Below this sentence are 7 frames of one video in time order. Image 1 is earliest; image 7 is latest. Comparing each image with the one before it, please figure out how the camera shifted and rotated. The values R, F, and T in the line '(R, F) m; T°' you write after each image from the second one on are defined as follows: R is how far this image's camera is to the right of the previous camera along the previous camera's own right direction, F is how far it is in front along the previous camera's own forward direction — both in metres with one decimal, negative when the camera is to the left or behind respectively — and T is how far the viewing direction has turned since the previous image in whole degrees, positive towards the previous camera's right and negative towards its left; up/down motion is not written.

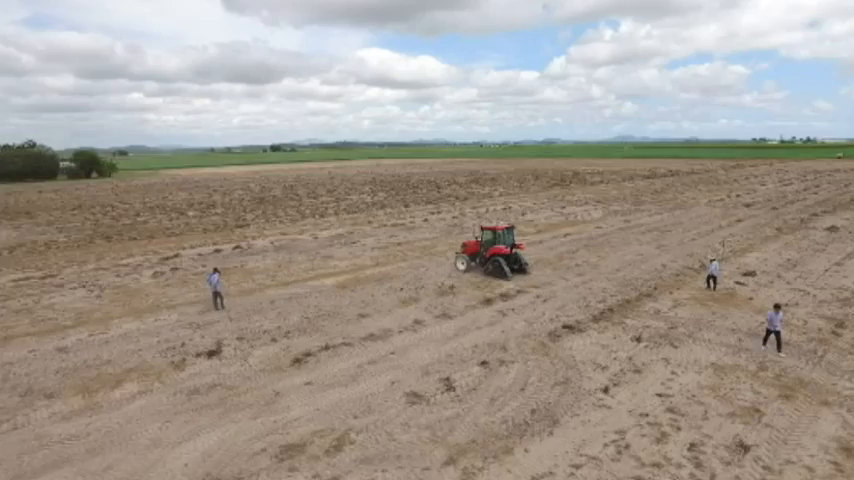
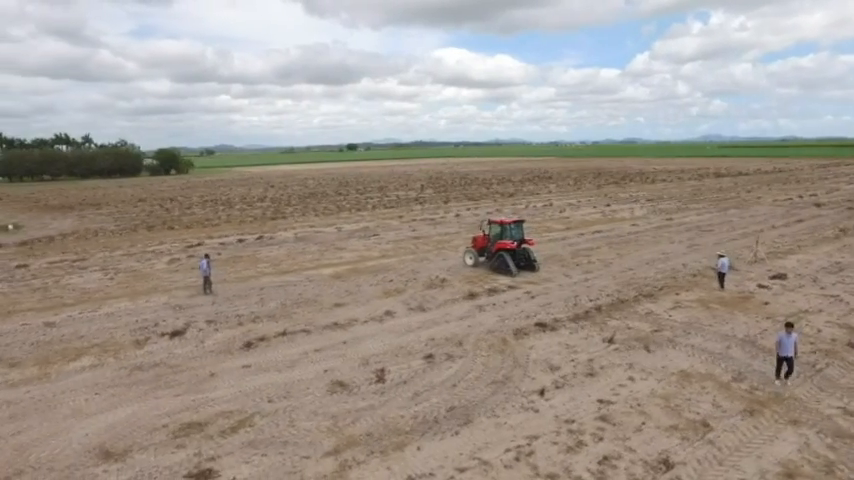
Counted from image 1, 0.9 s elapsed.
(+3.2, +0.8) m; -8°
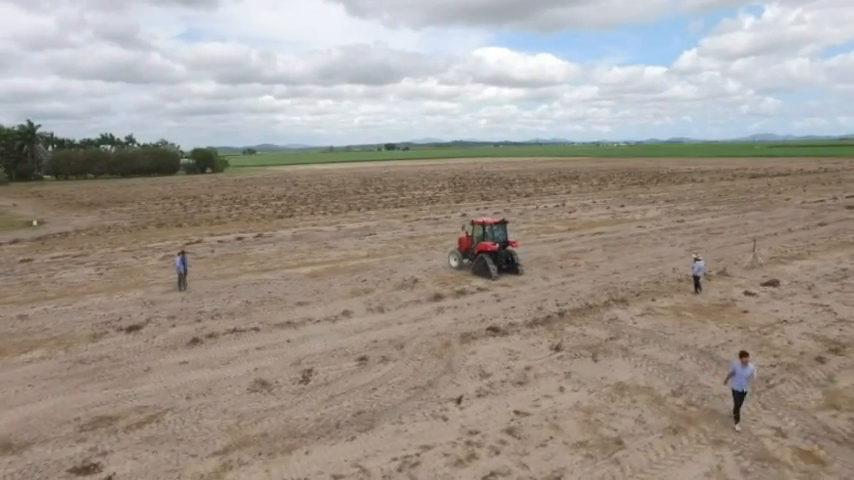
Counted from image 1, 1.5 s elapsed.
(+2.5, +0.4) m; -4°
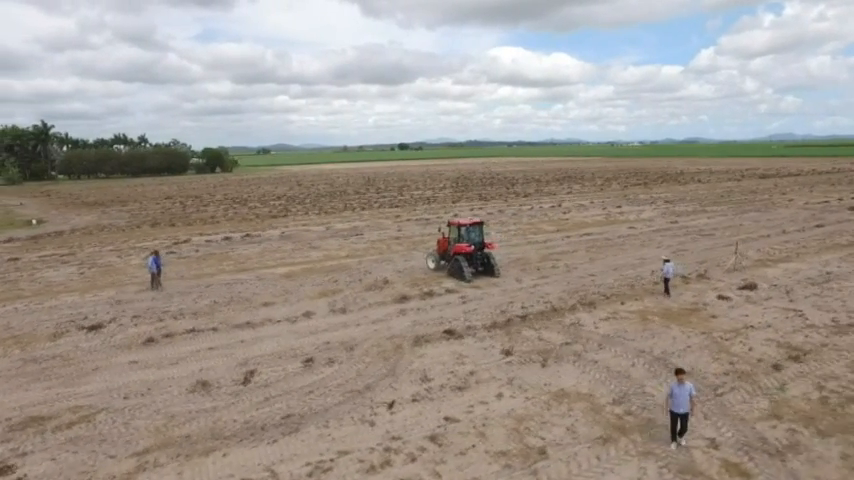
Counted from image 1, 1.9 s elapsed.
(+1.6, +0.2) m; -2°
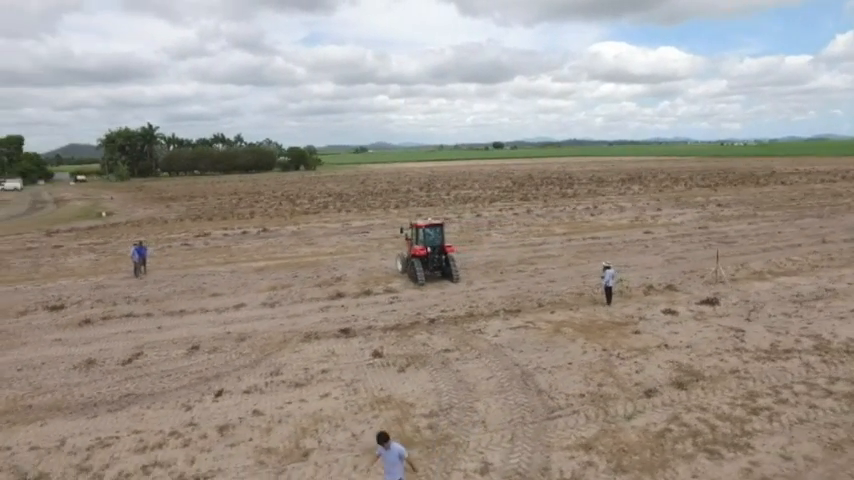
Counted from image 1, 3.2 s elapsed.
(+5.3, +0.7) m; -11°
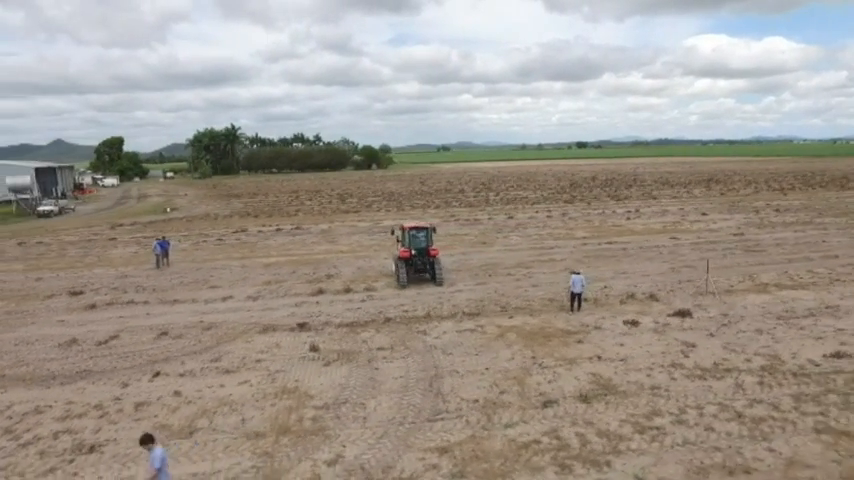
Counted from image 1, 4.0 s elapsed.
(+3.6, -0.1) m; -9°
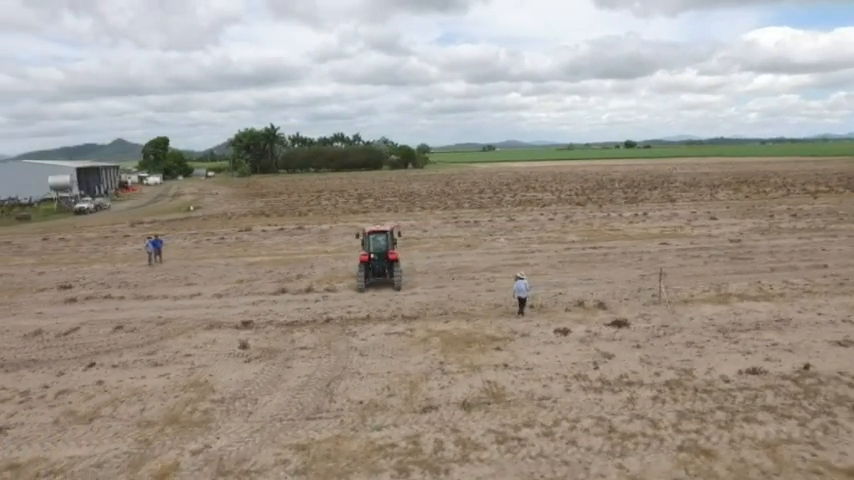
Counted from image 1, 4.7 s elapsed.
(+3.2, -0.1) m; -5°
